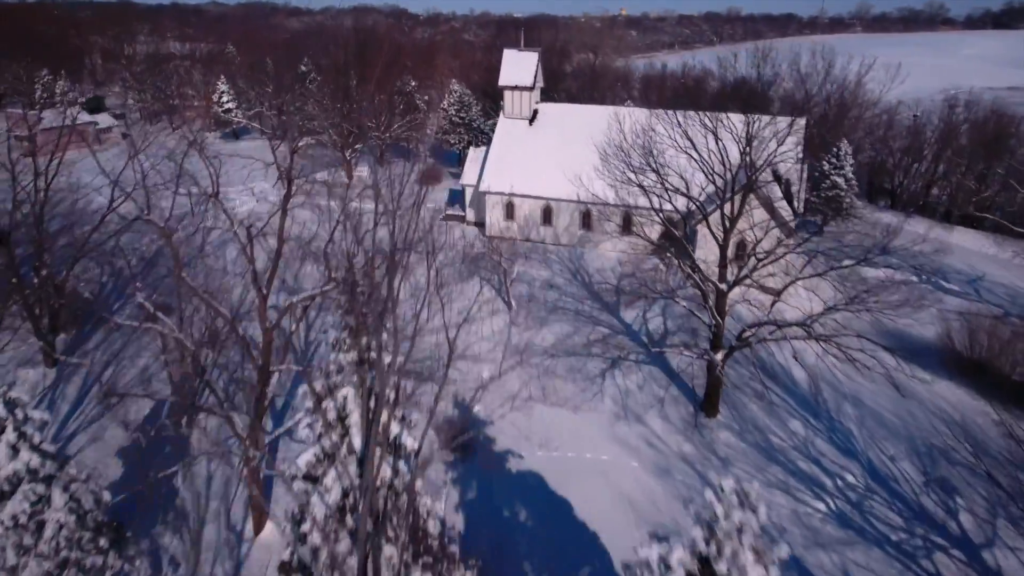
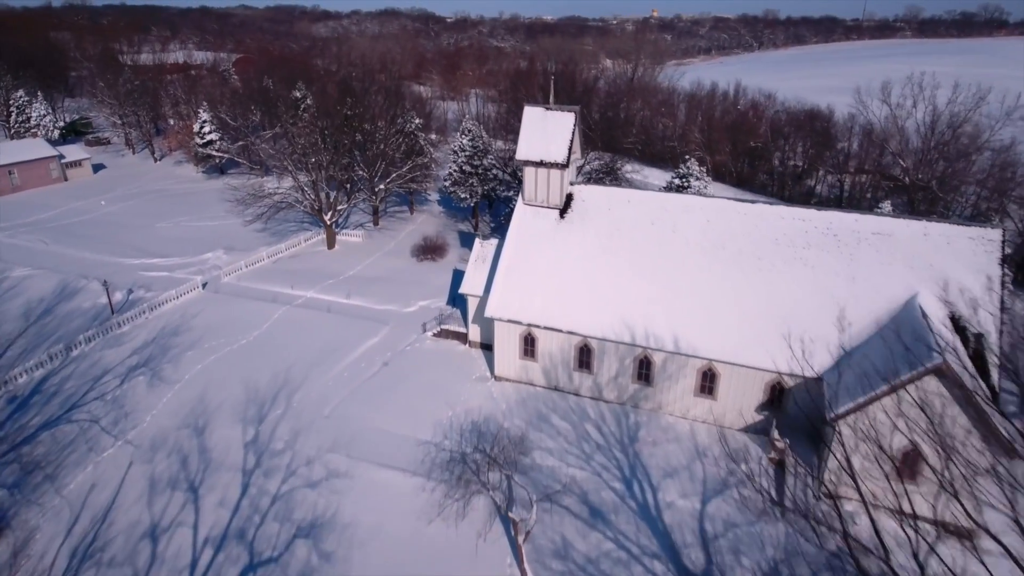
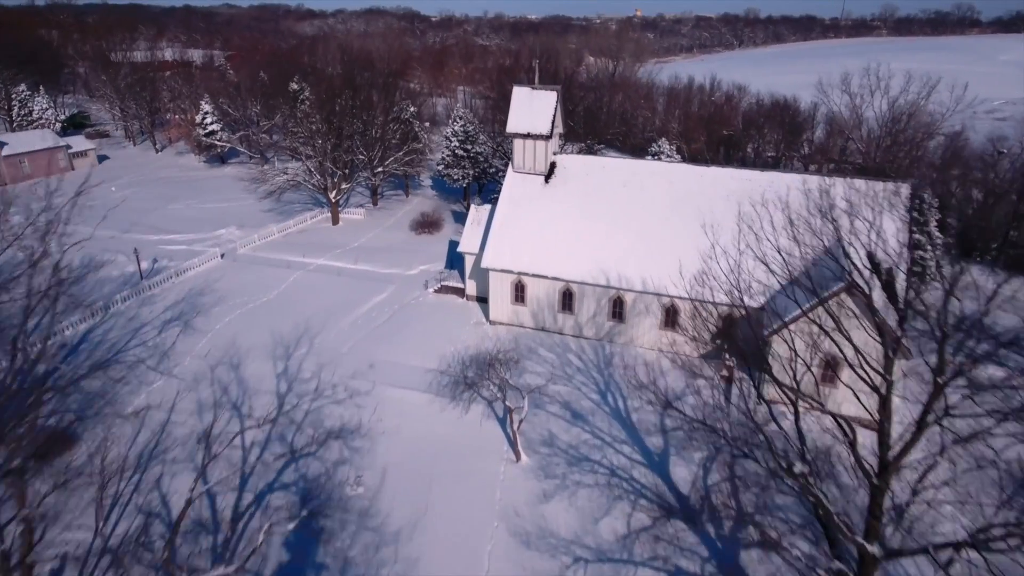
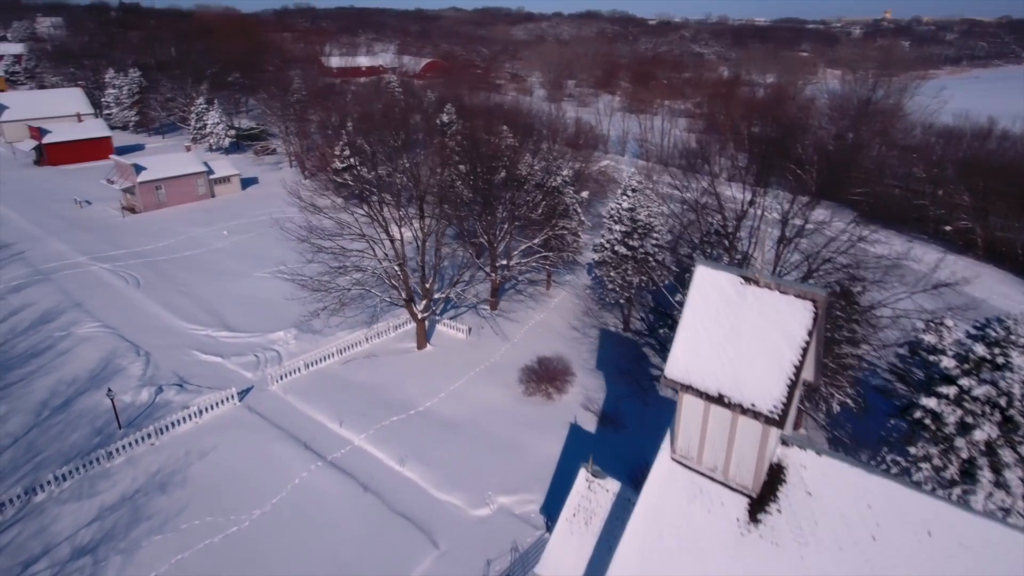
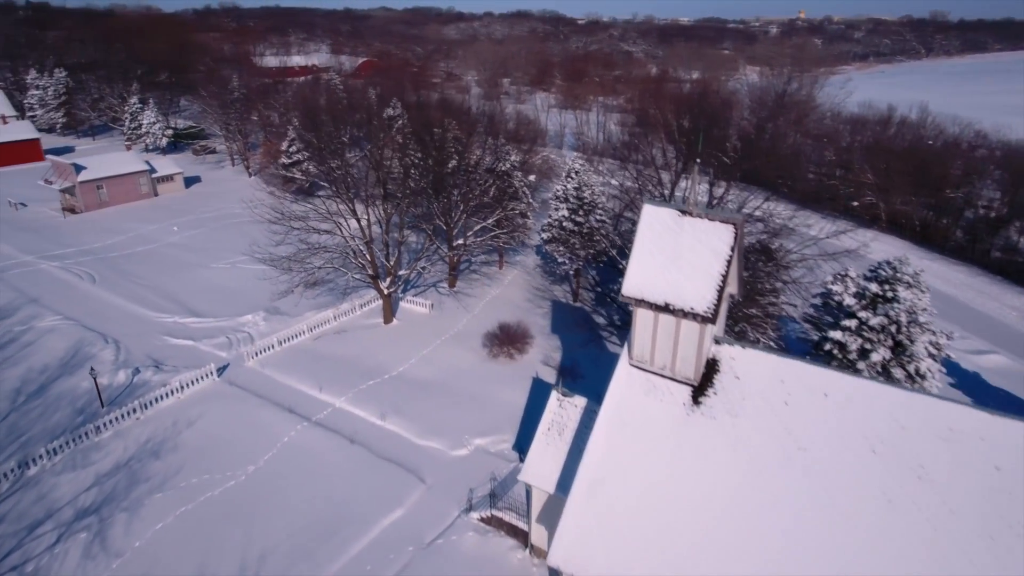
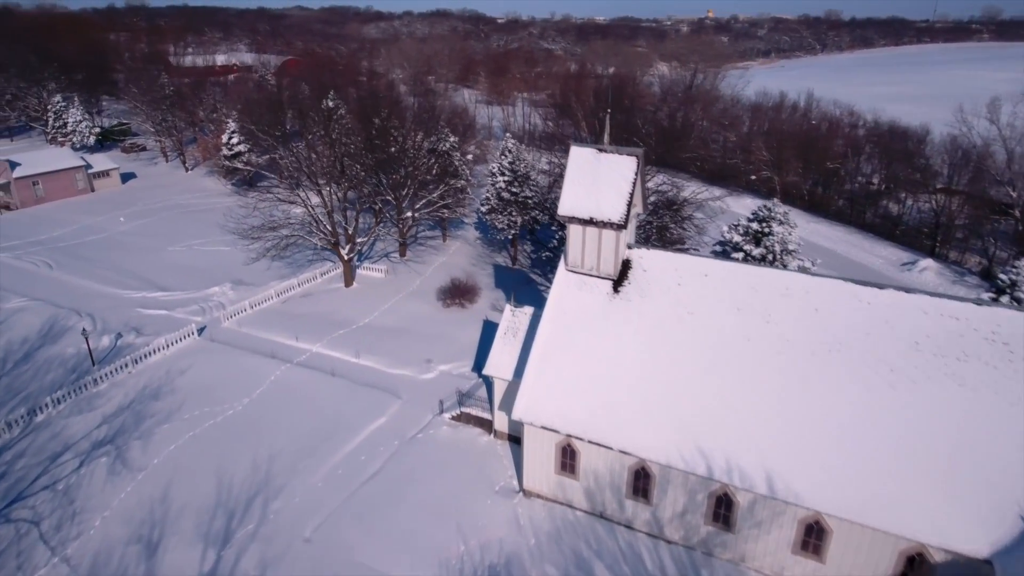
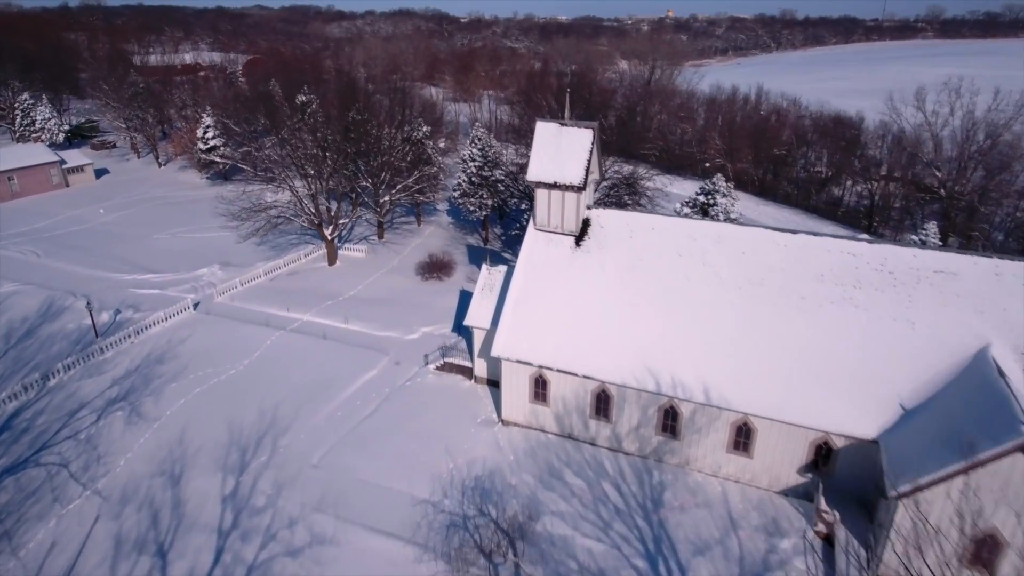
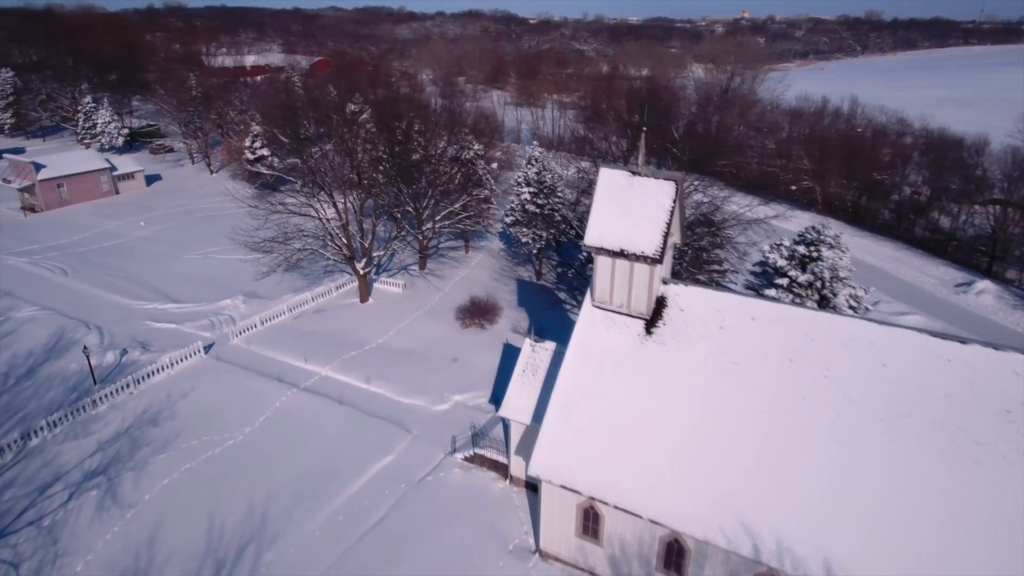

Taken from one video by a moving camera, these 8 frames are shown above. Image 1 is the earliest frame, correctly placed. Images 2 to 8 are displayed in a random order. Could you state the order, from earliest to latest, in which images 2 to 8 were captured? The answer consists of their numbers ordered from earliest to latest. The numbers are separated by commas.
3, 2, 7, 6, 8, 5, 4
